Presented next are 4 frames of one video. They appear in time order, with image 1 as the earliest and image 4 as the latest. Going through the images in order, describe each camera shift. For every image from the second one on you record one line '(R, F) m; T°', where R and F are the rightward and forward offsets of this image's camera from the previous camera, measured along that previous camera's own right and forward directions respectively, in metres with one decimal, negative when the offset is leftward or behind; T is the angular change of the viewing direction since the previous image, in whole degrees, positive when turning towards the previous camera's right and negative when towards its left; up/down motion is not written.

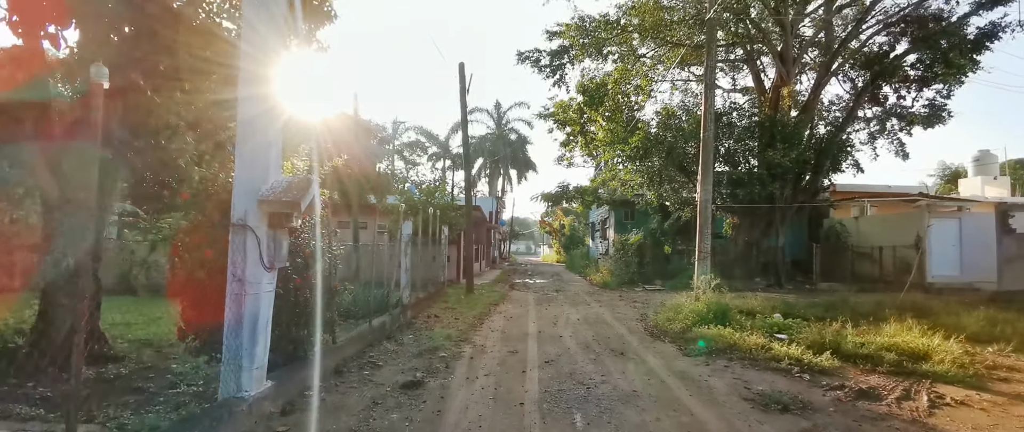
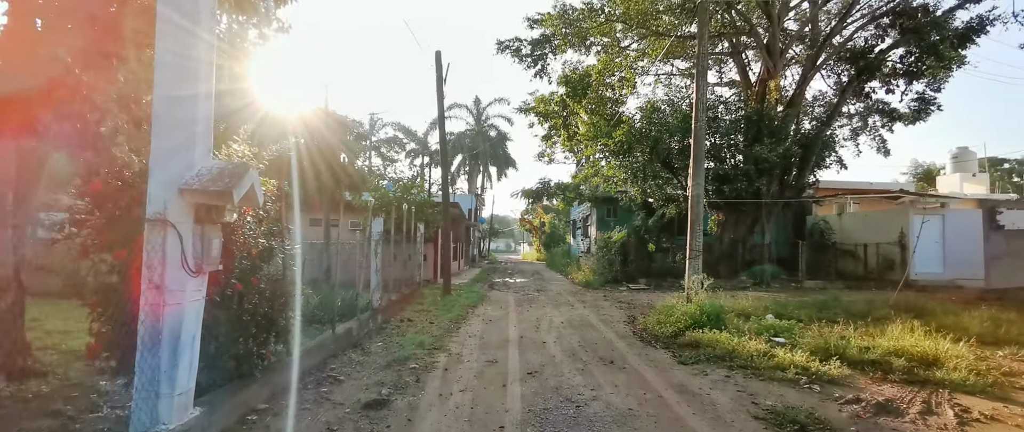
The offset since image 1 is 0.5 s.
(0.0, +0.7) m; +2°
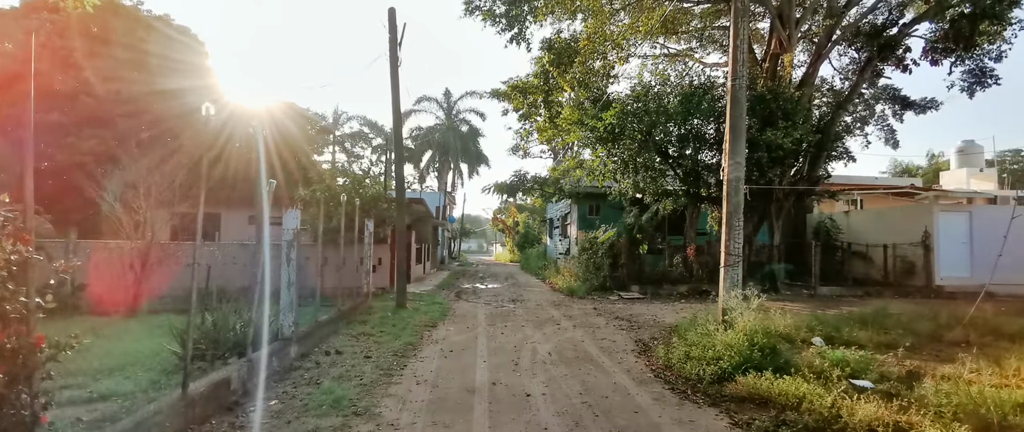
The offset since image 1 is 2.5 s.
(0.0, +2.8) m; +3°
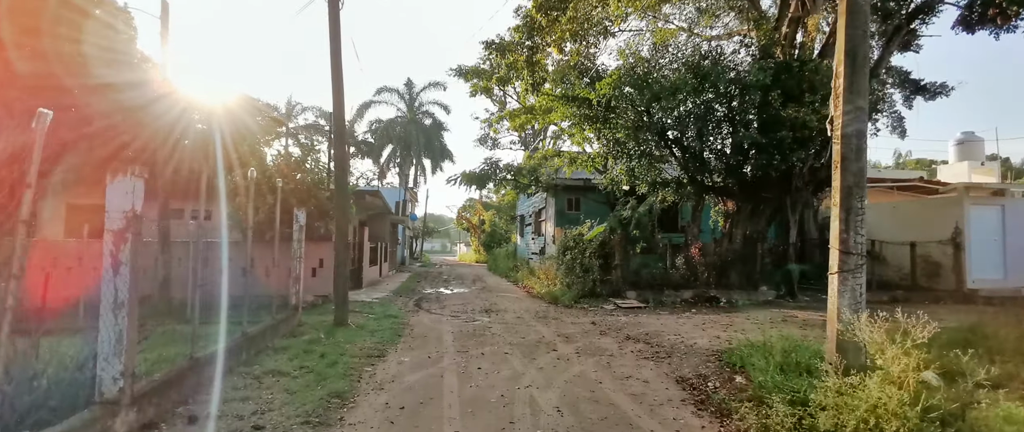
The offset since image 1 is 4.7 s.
(-0.2, +2.8) m; +4°
